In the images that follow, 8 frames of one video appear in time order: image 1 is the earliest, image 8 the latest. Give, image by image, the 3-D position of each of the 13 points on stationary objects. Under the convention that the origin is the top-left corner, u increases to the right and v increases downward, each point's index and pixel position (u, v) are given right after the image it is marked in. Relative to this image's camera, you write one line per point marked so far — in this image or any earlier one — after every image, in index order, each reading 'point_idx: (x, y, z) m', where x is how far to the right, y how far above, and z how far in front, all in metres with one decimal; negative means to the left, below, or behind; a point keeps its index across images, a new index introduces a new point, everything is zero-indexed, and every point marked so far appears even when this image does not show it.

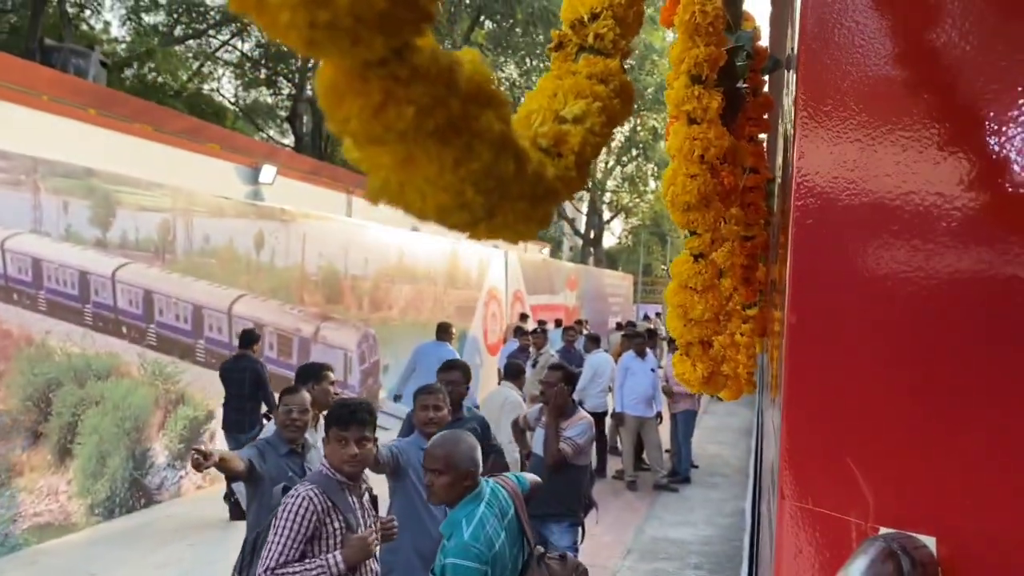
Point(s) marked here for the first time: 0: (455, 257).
0: (-0.7, +0.4, +11.4) m
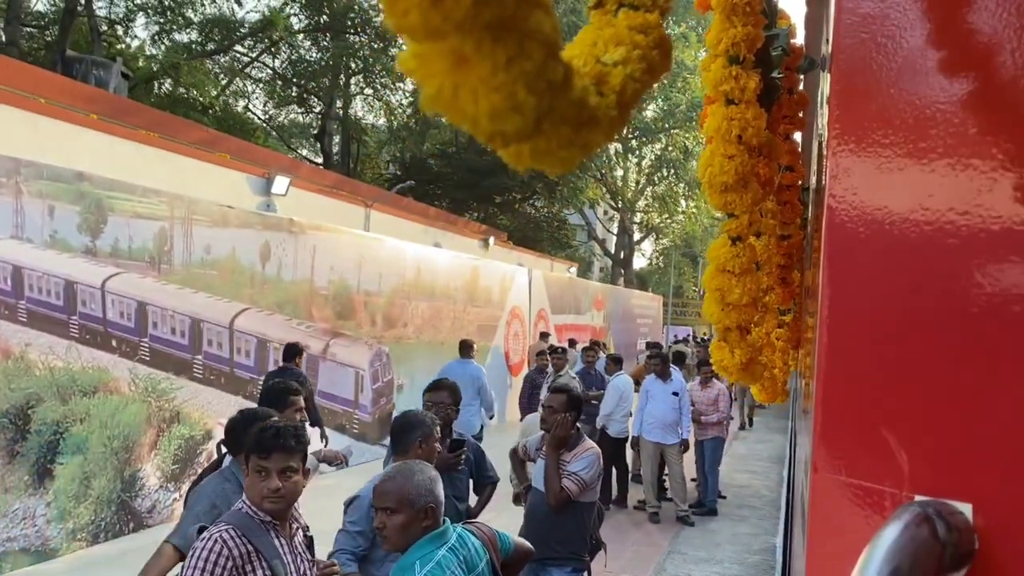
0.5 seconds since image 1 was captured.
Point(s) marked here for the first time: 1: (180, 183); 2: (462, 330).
0: (-0.4, +0.2, +11.1) m
1: (-2.7, +0.9, +7.3) m
2: (-0.6, -0.5, +10.6) m
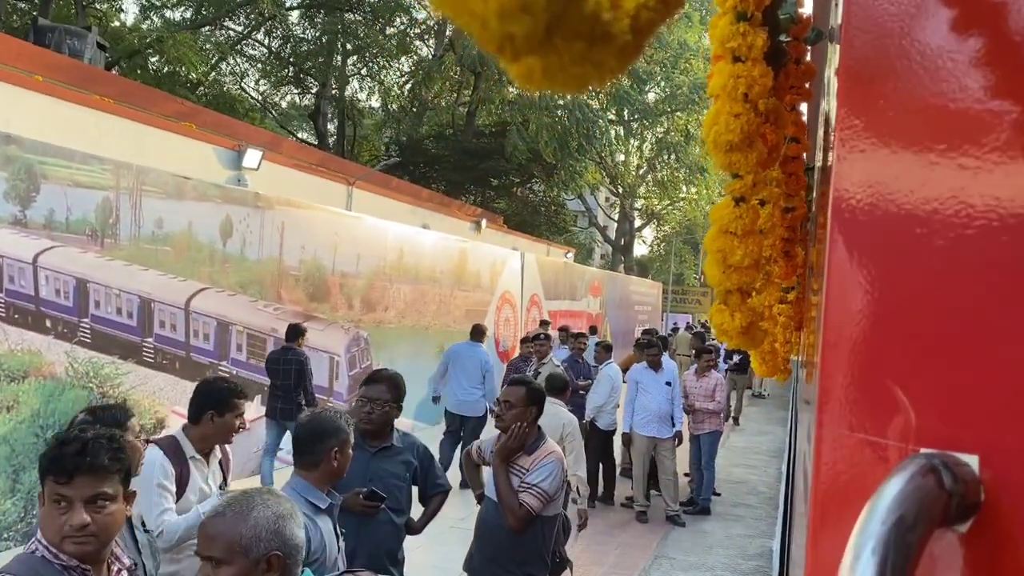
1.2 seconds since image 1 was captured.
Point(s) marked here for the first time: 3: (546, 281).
0: (-0.6, +0.4, +10.6) m
1: (-2.9, +1.0, +6.8) m
2: (-0.7, -0.3, +10.1) m
3: (+0.5, +0.1, +13.9) m
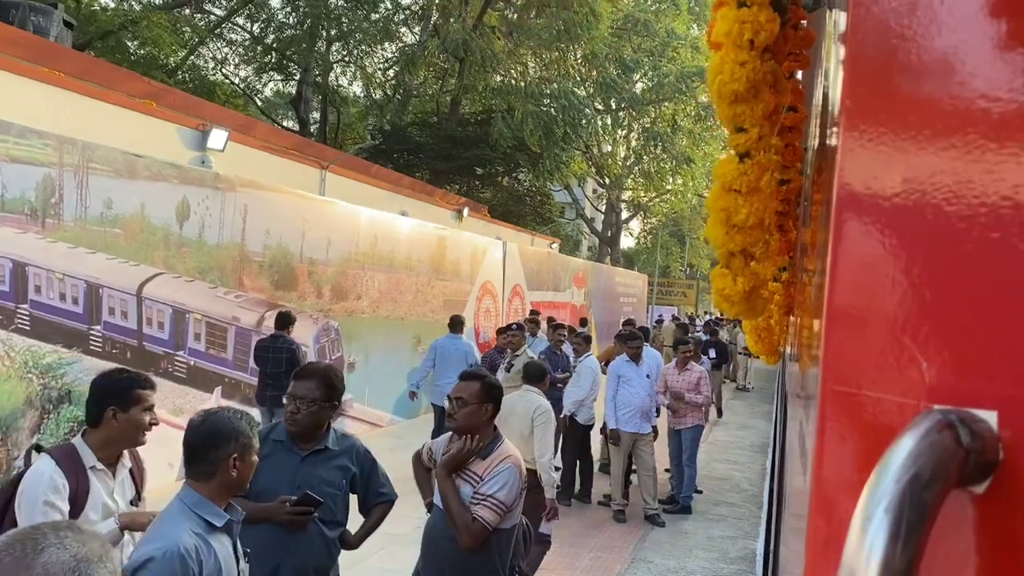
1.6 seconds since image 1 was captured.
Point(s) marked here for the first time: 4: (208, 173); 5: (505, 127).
0: (-0.8, +0.5, +10.3) m
1: (-3.1, +1.1, +6.4) m
2: (-1.0, -0.2, +9.8) m
3: (+0.2, +0.3, +13.6) m
4: (-2.1, +0.8, +6.0) m
5: (-0.2, +3.3, +17.9) m
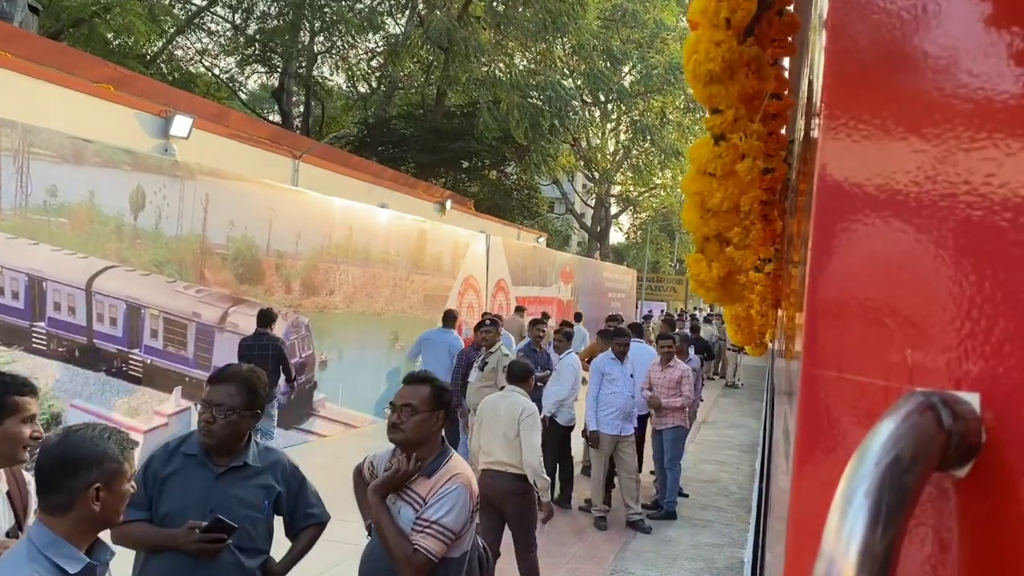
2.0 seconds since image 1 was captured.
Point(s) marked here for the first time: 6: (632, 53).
0: (-1.0, +0.6, +9.9) m
1: (-3.2, +1.2, +6.1) m
2: (-1.2, -0.1, +9.5) m
3: (0.0, +0.3, +13.2) m
4: (-2.2, +0.8, +5.7) m
5: (-0.4, +3.4, +17.5) m
6: (+2.7, +5.3, +19.9) m
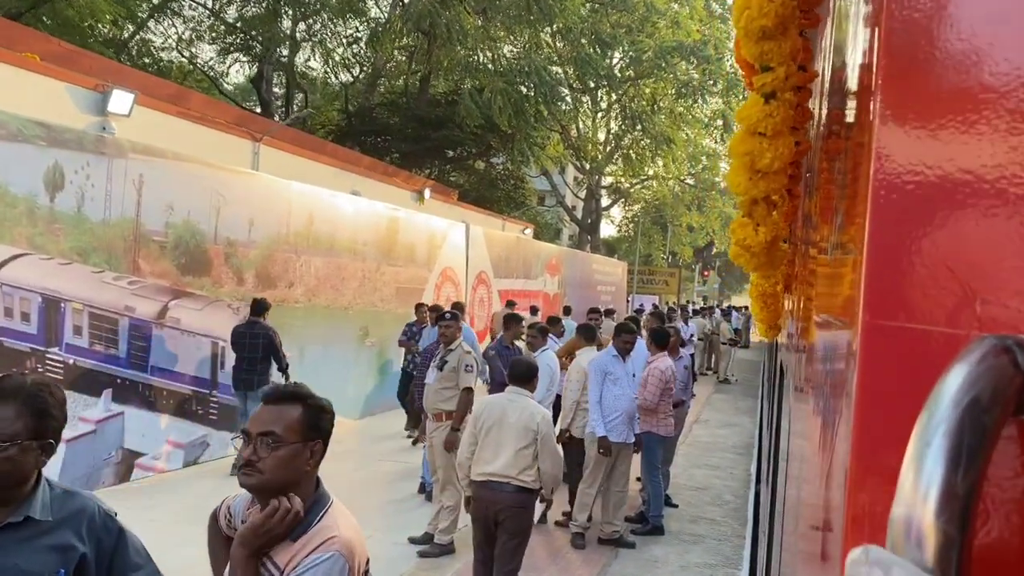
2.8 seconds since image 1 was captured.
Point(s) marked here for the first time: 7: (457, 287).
0: (-1.2, +0.6, +9.3) m
1: (-3.4, +1.2, +5.4) m
2: (-1.4, -0.1, +8.9) m
3: (-0.2, +0.4, +12.6) m
4: (-2.4, +0.9, +5.1) m
5: (-0.7, +3.5, +16.9) m
6: (+2.4, +5.5, +19.3) m
7: (-0.7, 0.0, +11.1) m
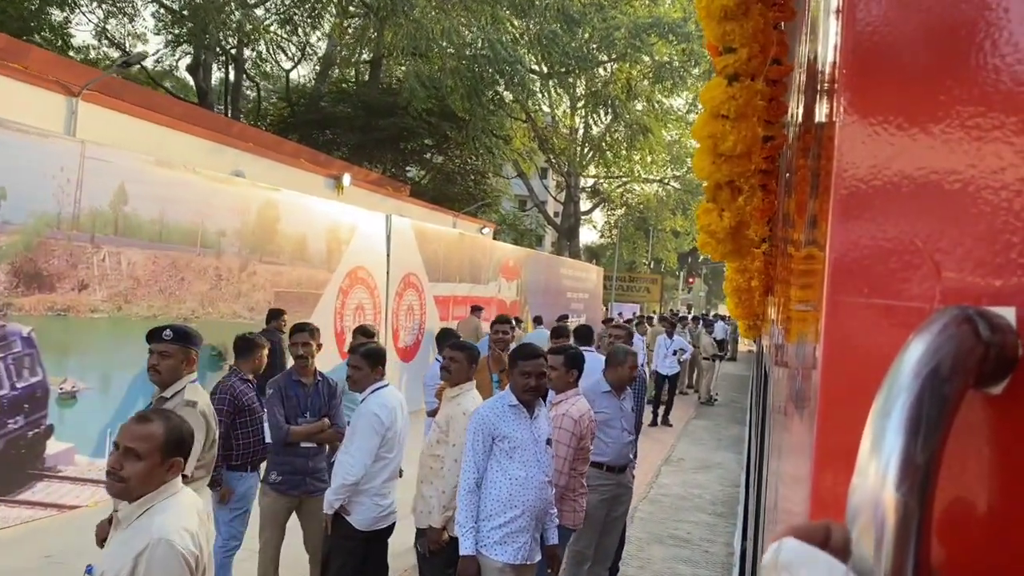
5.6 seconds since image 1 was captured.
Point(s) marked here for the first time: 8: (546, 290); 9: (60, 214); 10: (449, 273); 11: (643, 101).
0: (-1.9, +0.6, +7.2) m
1: (-4.1, +1.2, +3.3) m
2: (-2.1, -0.1, +6.7) m
3: (-1.0, +0.4, +10.5) m
4: (-3.1, +0.9, +2.9) m
5: (-1.5, +3.4, +14.8) m
6: (+1.6, +5.4, +17.2) m
7: (-1.4, -0.1, +9.0) m
8: (+0.7, 0.0, +17.3) m
9: (-2.5, +0.4, +5.0) m
10: (-0.8, +0.2, +11.3) m
11: (+2.9, +4.3, +20.1) m
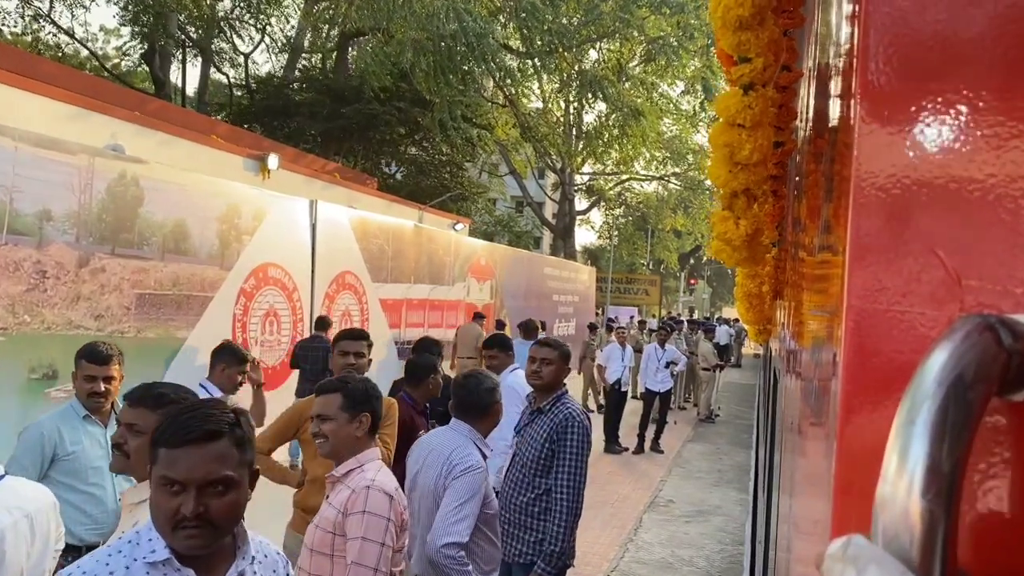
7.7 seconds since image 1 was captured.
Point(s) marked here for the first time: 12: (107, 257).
0: (-2.4, +0.6, +5.6) m
1: (-4.5, +1.2, +1.7) m
2: (-2.5, -0.1, +5.1) m
3: (-1.4, +0.4, +8.9) m
4: (-3.5, +0.9, +1.3) m
5: (-1.9, +3.4, +13.2) m
6: (+1.2, +5.3, +15.6) m
7: (-1.8, -0.1, +7.3) m
8: (+0.4, -0.1, +15.7) m
9: (-3.0, +0.4, +3.4) m
10: (-1.2, +0.2, +9.7) m
11: (+2.6, +4.2, +18.5) m
12: (-2.4, +0.2, +5.5) m
